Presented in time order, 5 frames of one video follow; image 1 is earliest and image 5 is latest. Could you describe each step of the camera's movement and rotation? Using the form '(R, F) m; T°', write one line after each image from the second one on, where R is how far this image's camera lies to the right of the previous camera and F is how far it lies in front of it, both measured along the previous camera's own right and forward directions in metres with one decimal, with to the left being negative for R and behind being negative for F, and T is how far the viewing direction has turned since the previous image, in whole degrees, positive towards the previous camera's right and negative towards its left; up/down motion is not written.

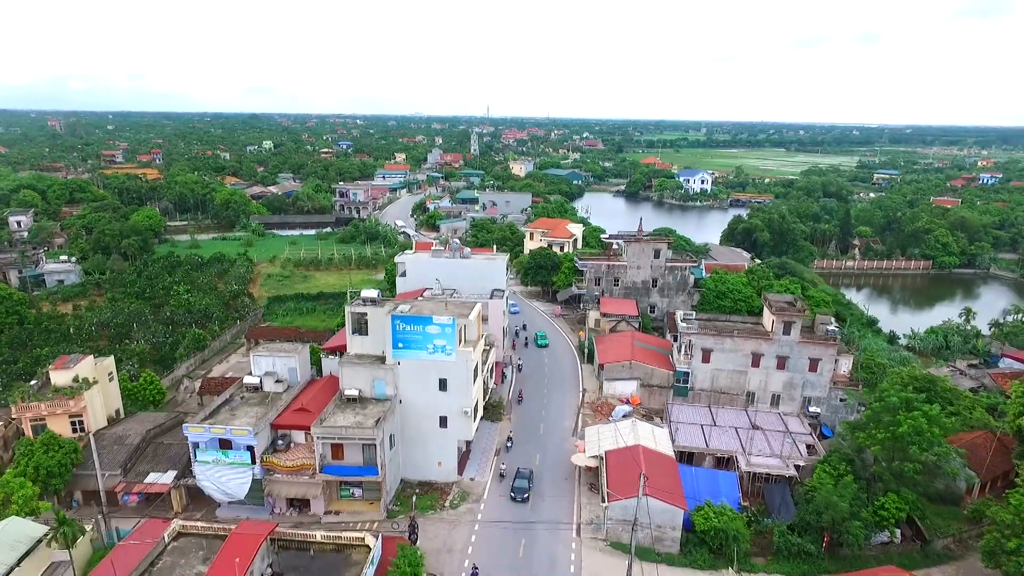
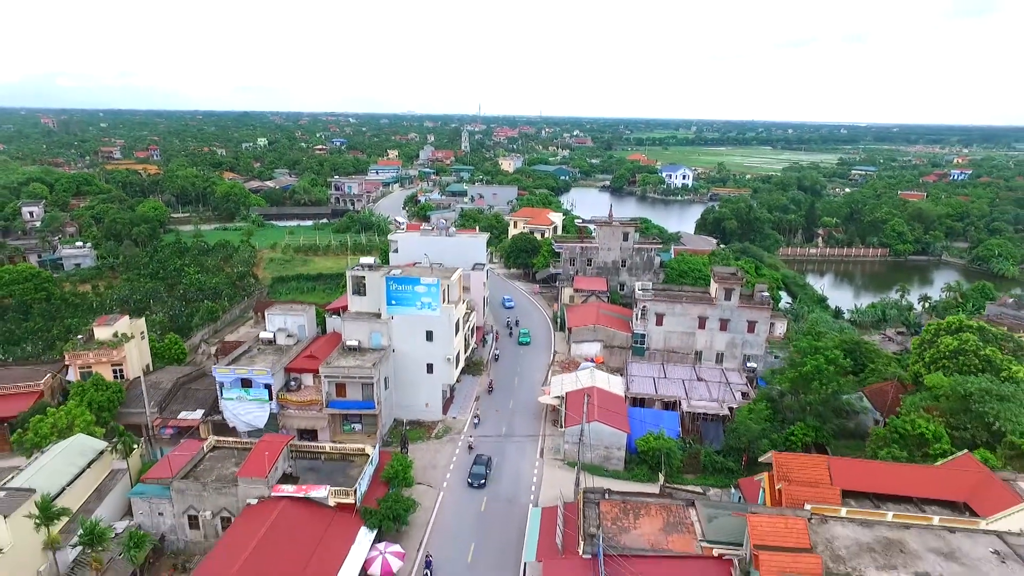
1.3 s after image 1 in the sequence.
(+0.9, -4.8) m; +1°
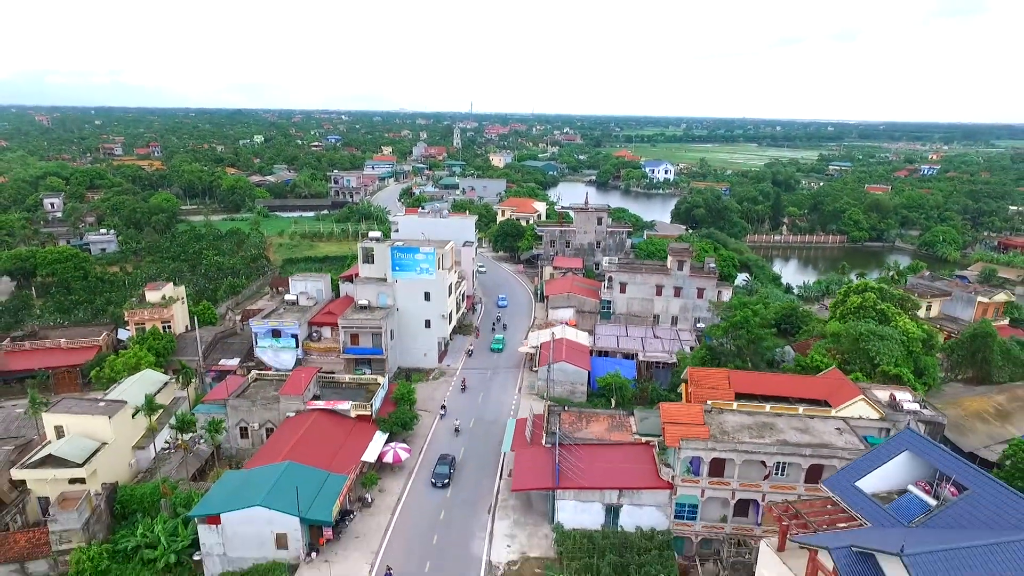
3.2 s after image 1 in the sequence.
(+0.6, -6.3) m; +1°
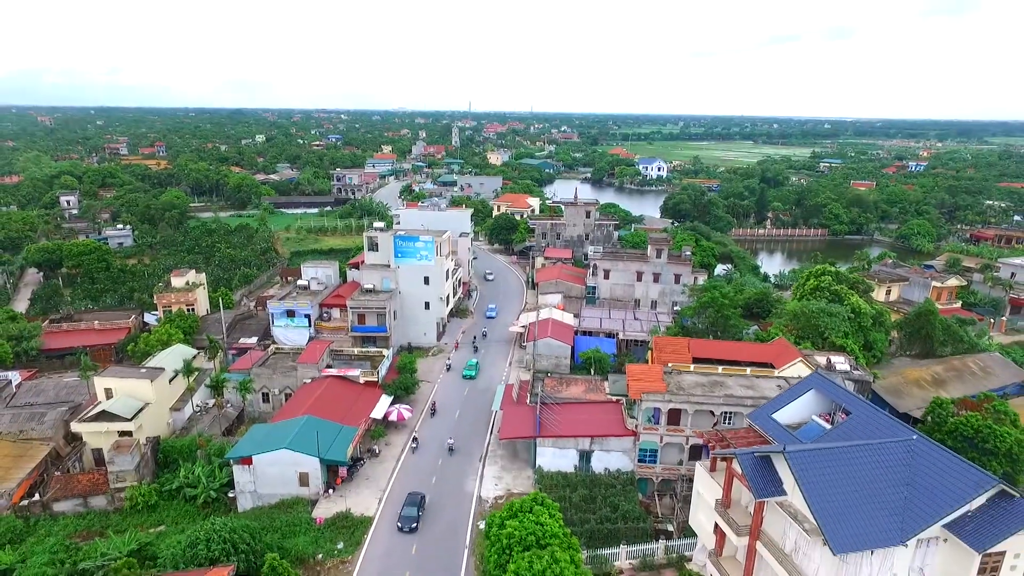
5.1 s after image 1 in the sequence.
(+0.6, -3.9) m; 0°
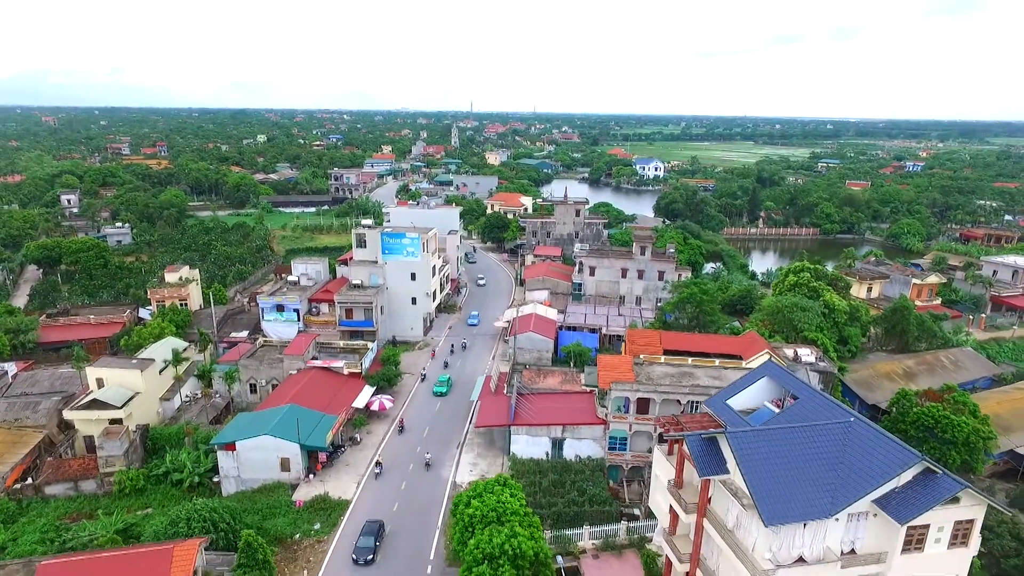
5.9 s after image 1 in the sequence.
(+1.3, -1.0) m; 0°
